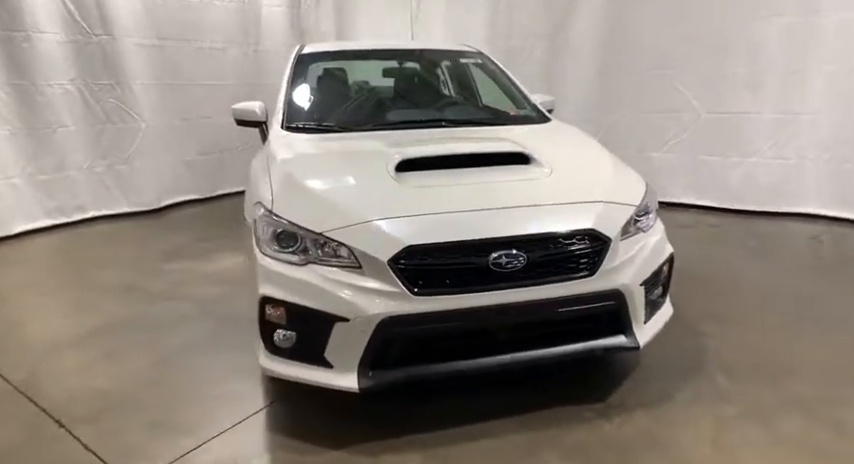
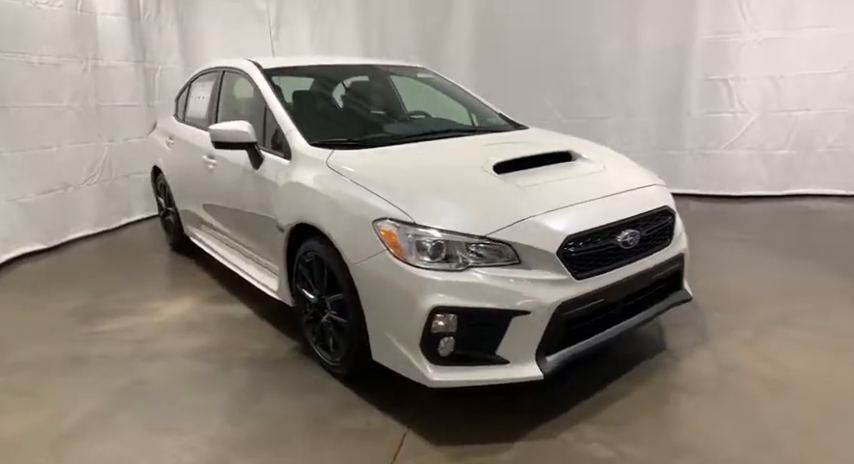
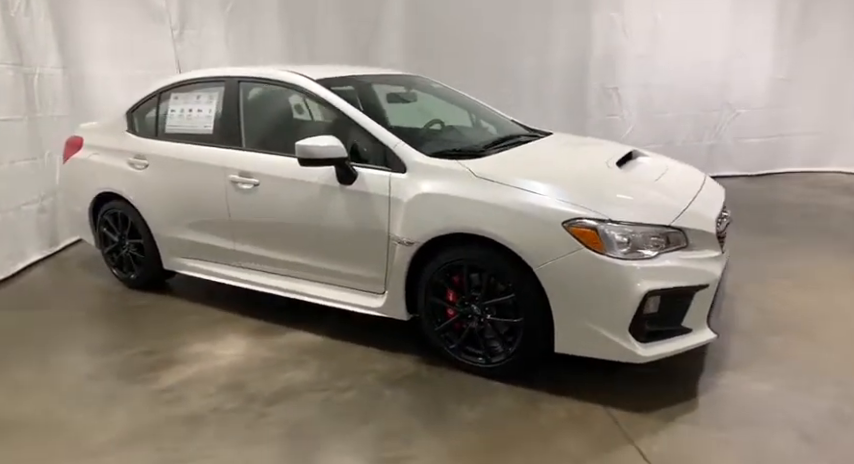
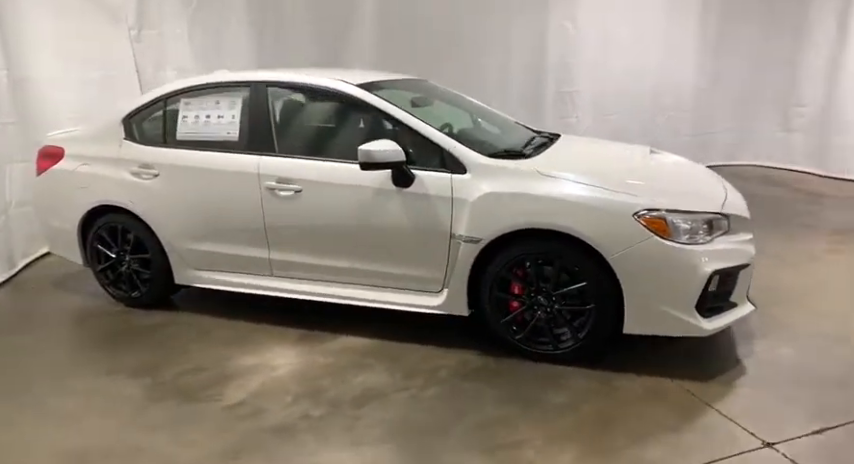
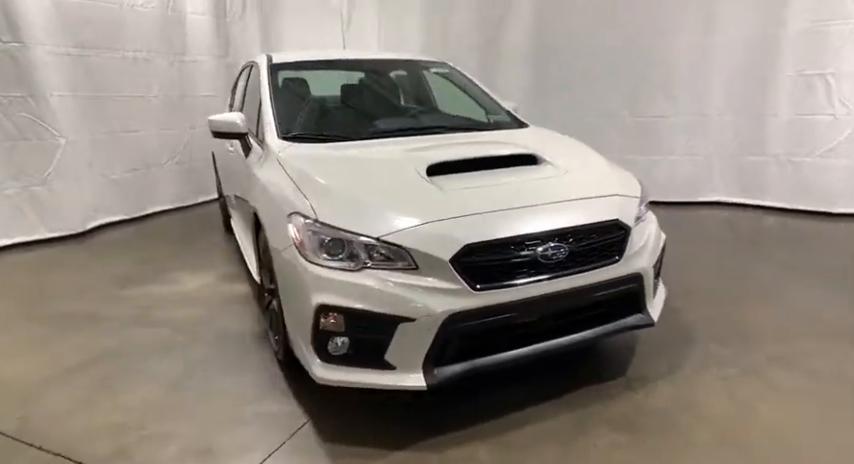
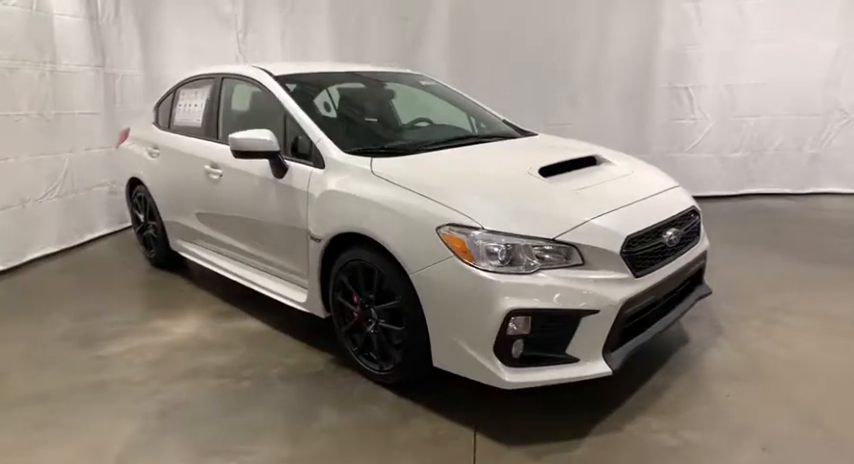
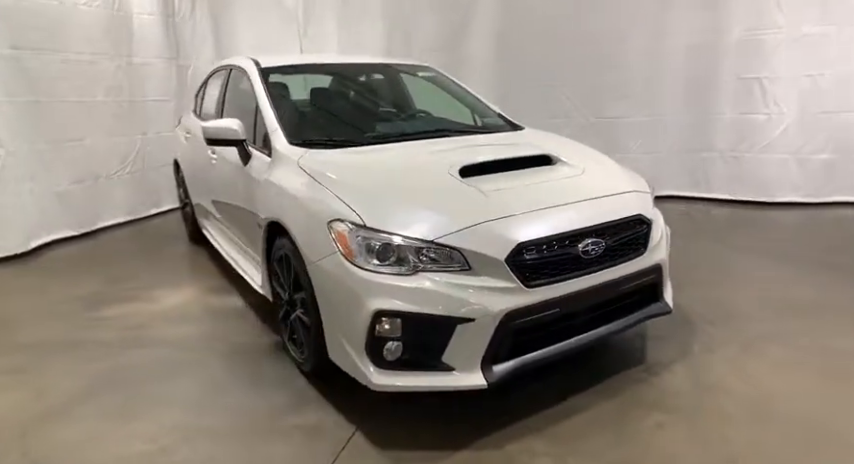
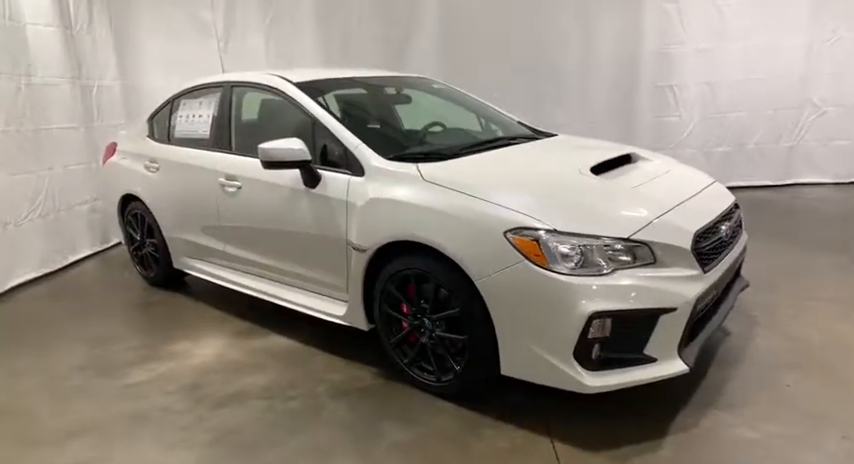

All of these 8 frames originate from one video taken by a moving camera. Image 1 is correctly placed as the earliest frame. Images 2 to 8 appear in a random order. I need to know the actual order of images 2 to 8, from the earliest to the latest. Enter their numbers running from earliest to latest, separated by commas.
5, 7, 2, 6, 8, 3, 4
